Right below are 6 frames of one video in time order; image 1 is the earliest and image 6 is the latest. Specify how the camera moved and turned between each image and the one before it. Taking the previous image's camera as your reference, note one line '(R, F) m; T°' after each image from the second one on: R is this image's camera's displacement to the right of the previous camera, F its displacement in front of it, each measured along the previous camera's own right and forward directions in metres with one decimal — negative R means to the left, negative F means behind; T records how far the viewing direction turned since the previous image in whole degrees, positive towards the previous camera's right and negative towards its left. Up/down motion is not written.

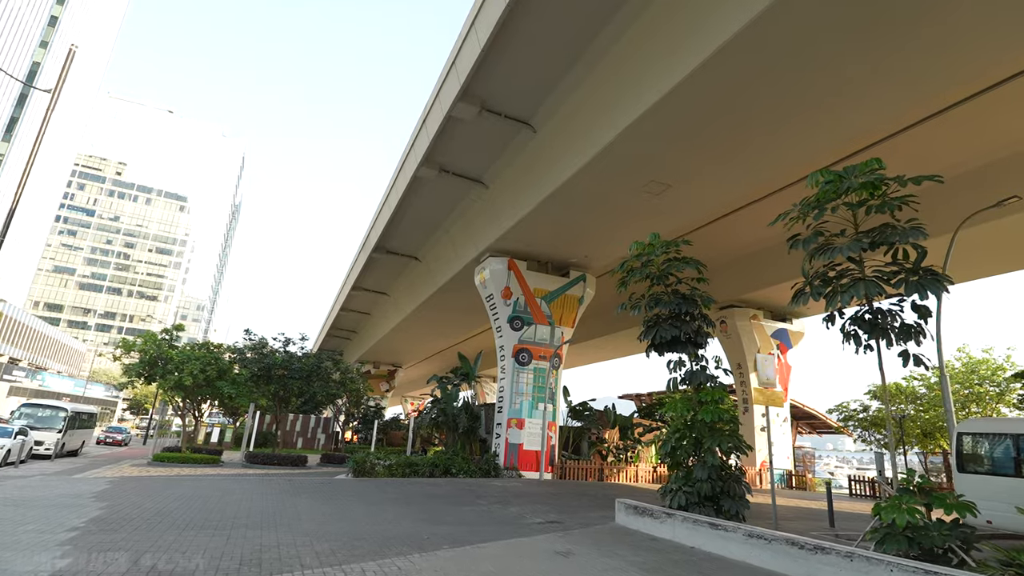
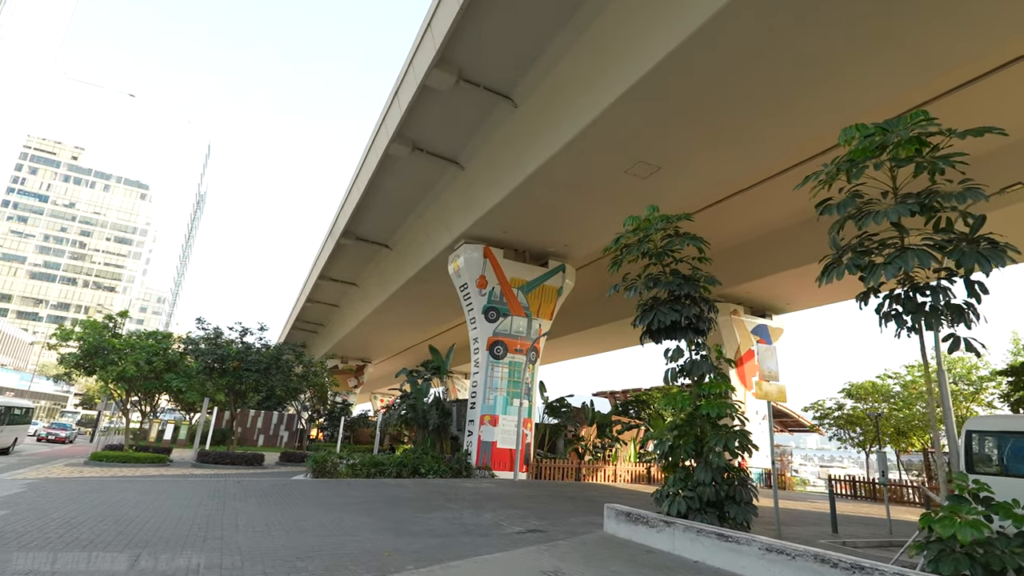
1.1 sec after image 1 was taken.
(-0.1, +0.9) m; +3°
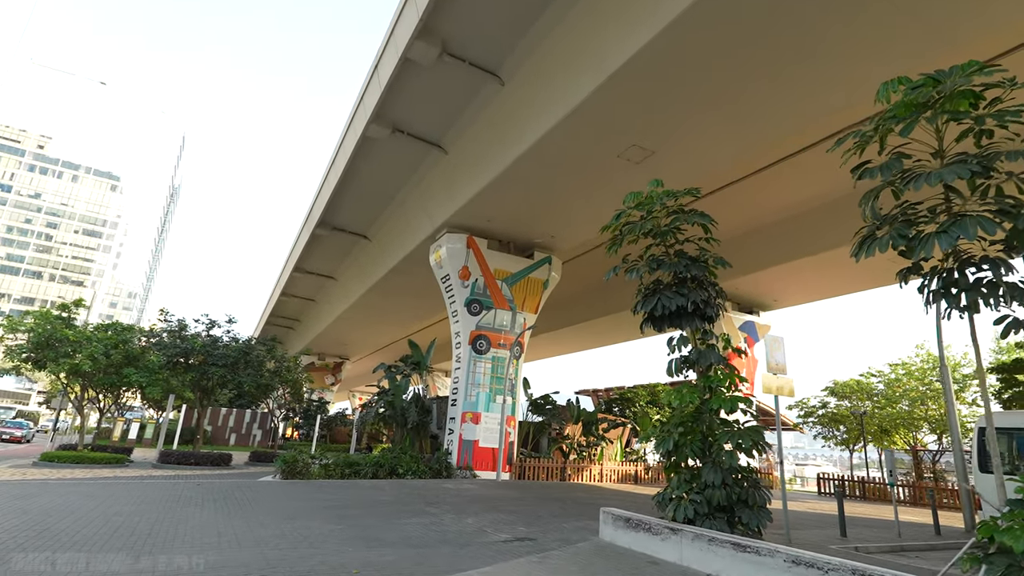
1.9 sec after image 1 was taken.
(-0.1, +0.7) m; +2°
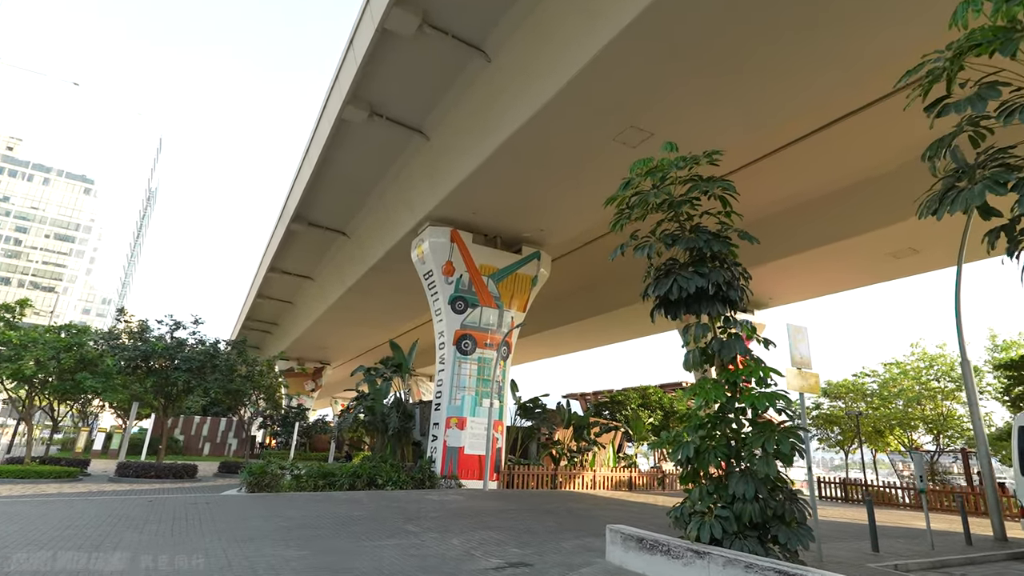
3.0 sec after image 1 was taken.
(-0.1, +0.9) m; +2°
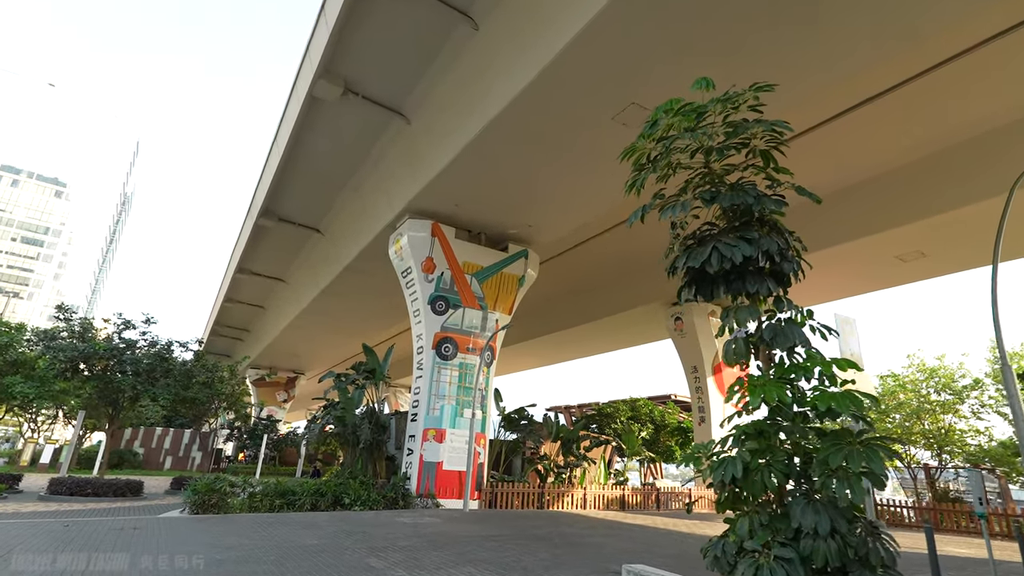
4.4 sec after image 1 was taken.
(-0.1, +1.2) m; +2°
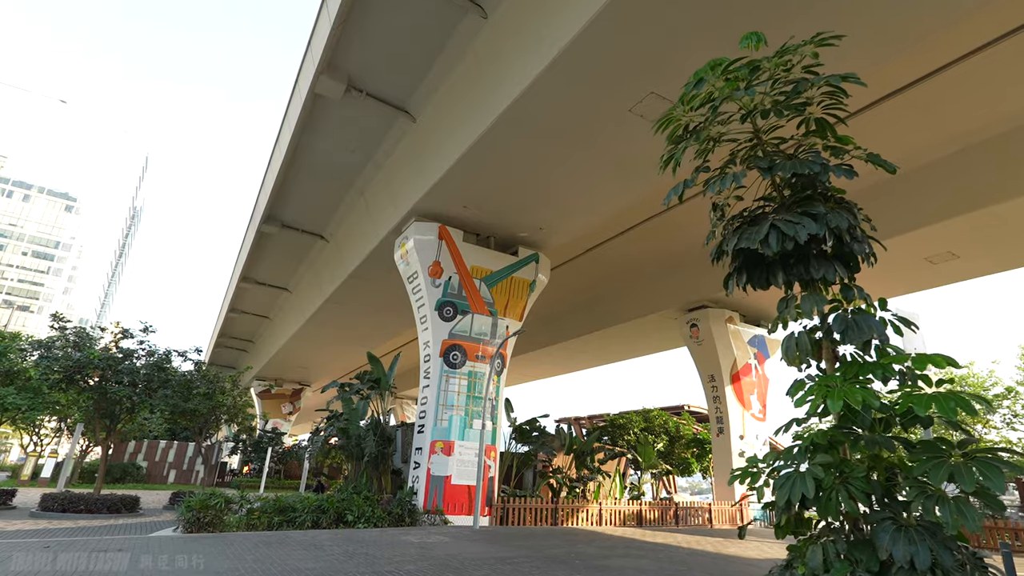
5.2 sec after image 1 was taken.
(-0.1, +0.6) m; -1°
